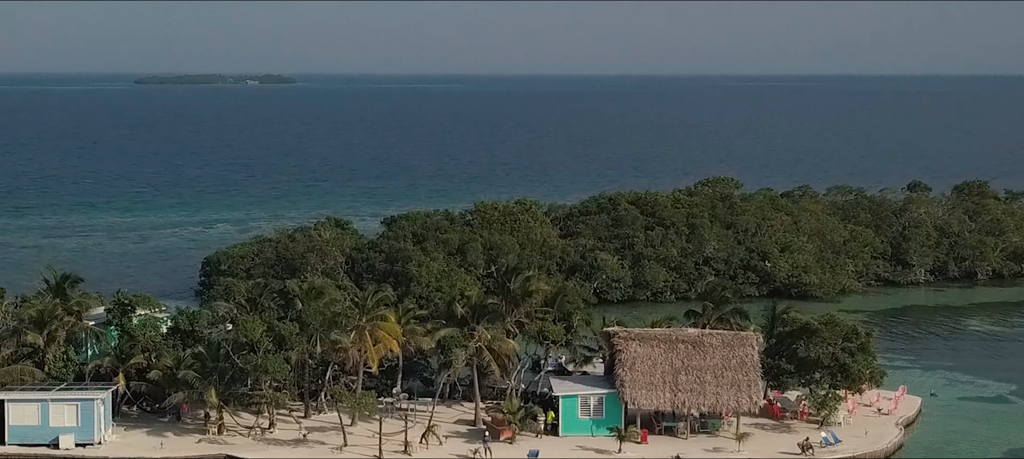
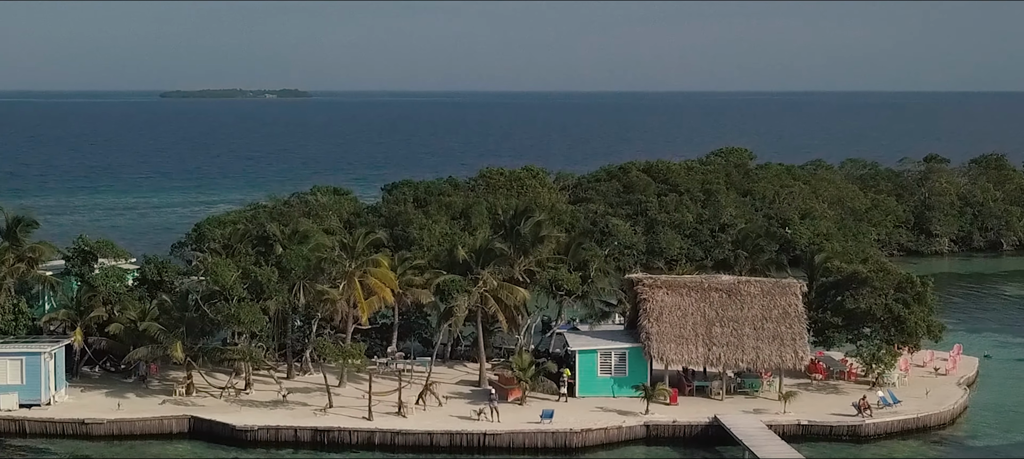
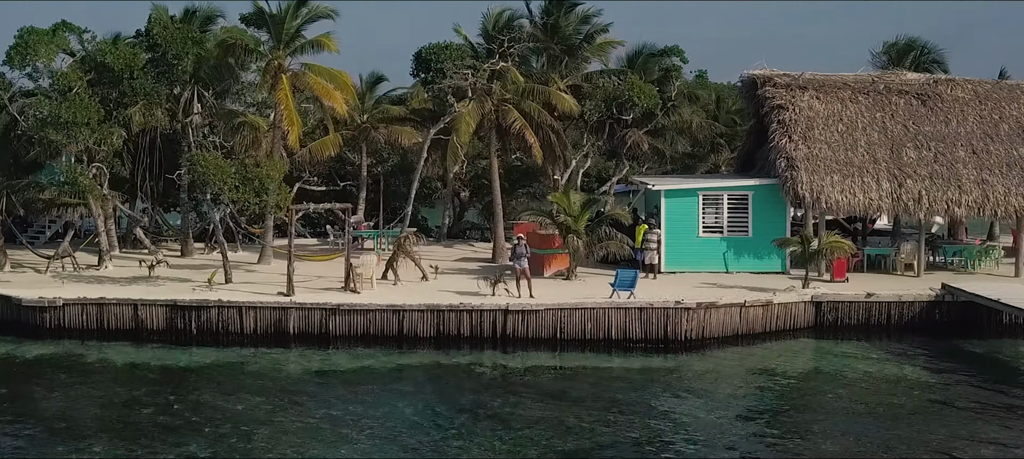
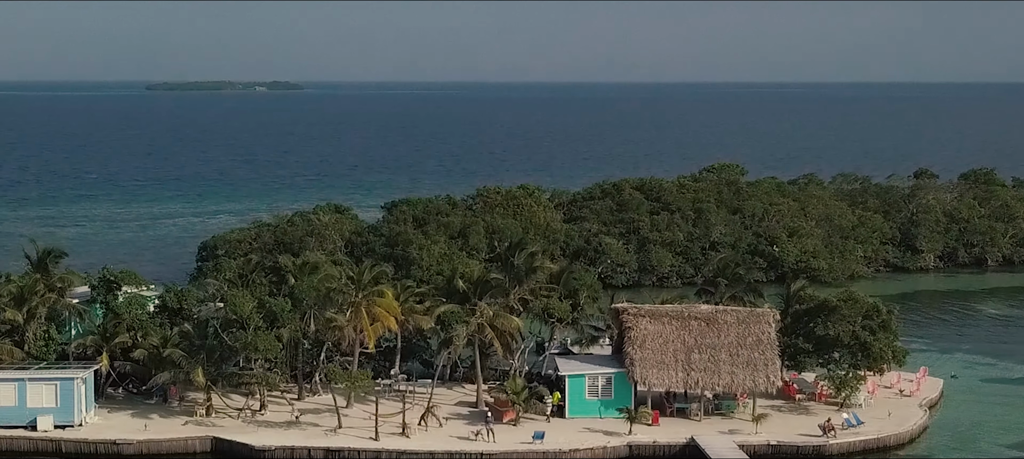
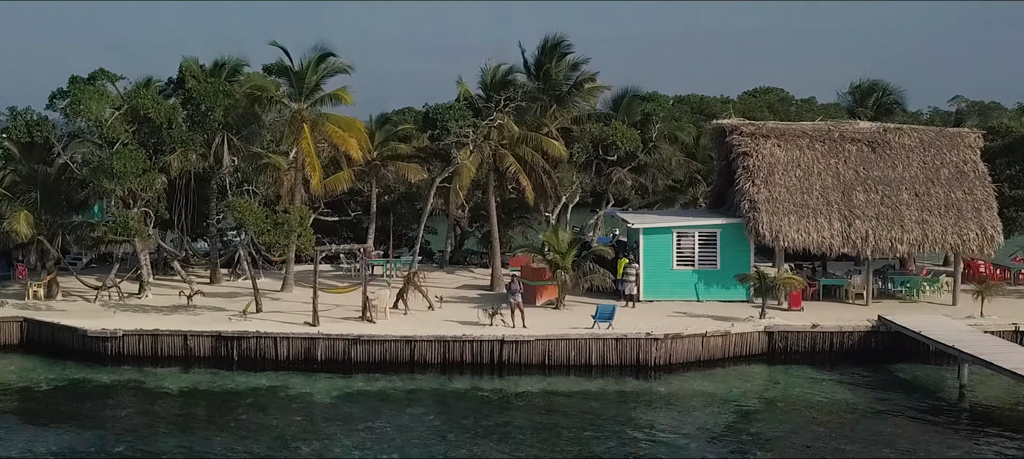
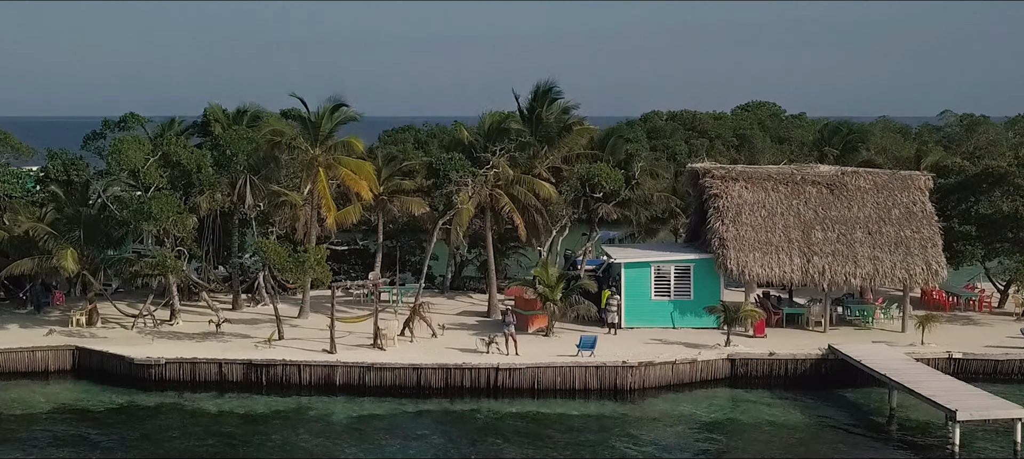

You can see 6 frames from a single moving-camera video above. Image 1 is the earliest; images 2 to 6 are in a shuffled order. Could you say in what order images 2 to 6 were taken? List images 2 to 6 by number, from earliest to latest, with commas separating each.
4, 2, 6, 5, 3
